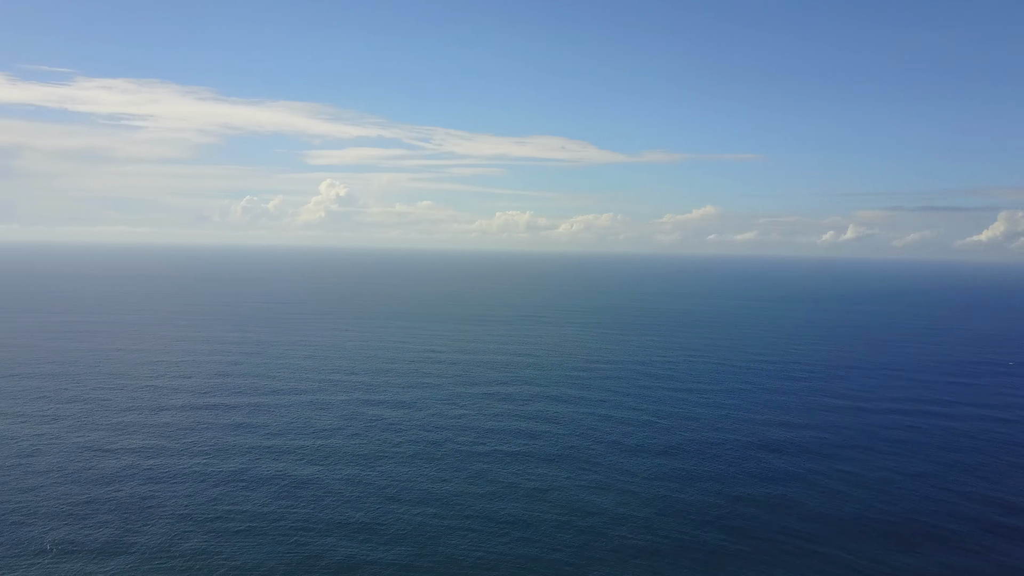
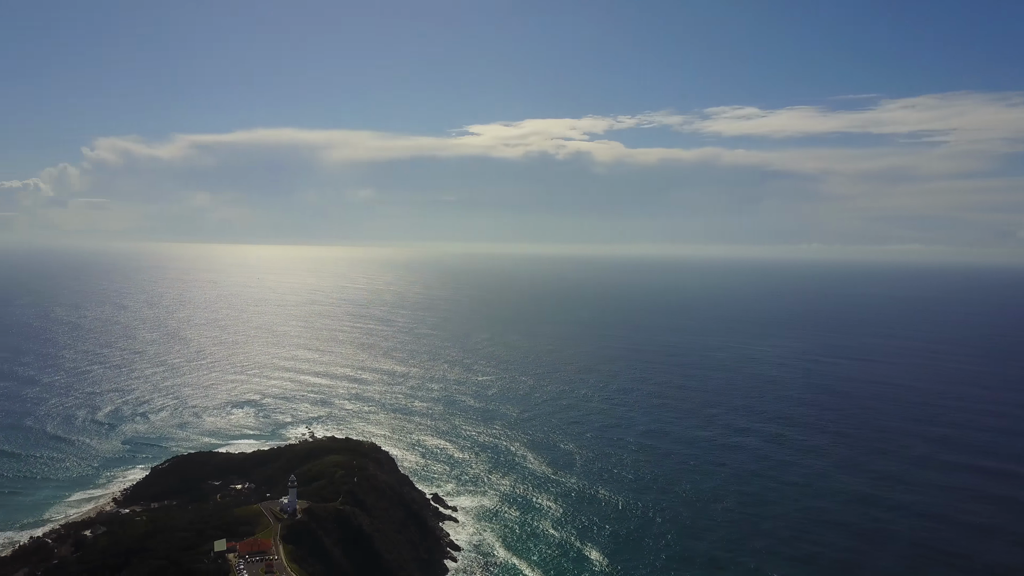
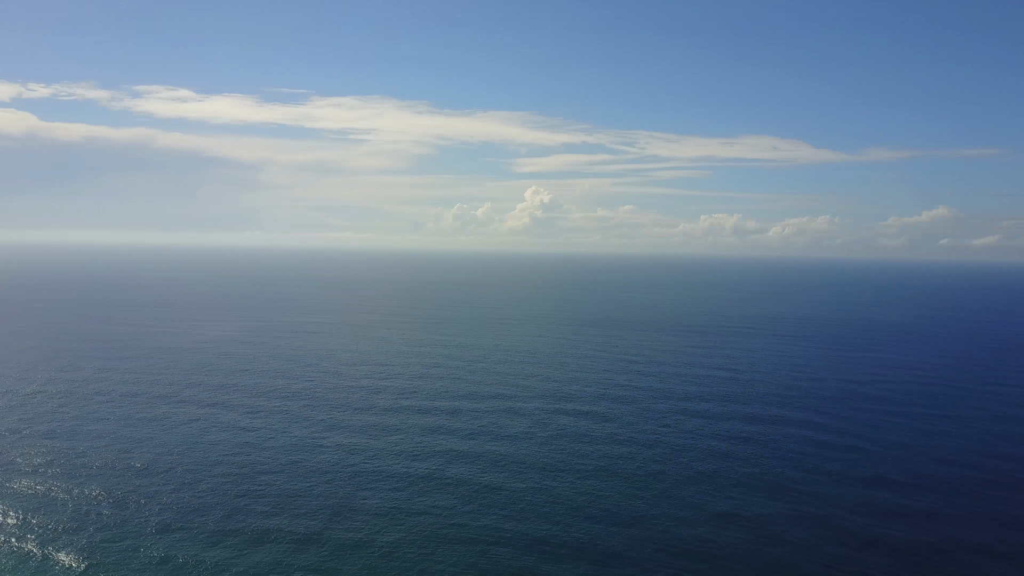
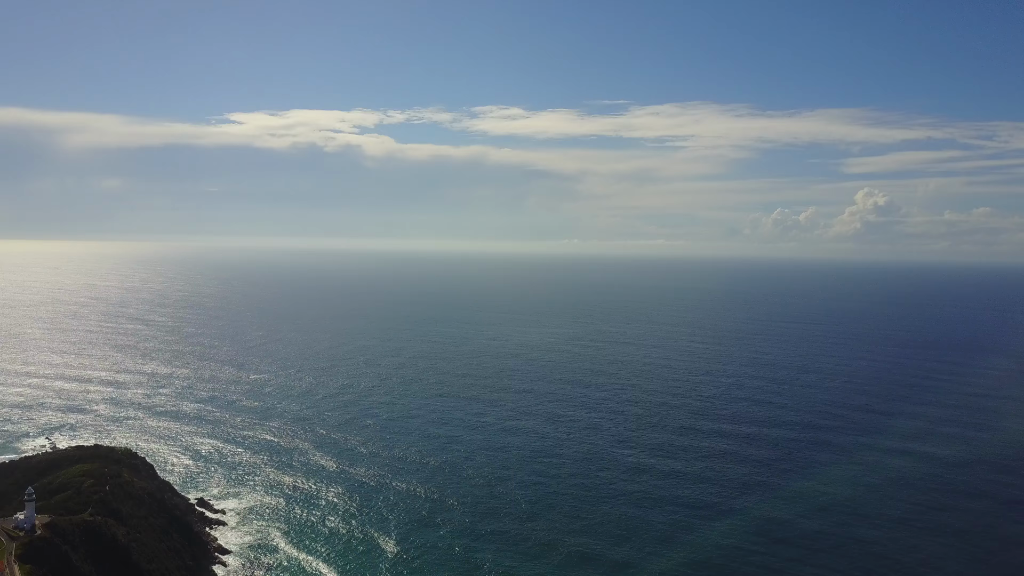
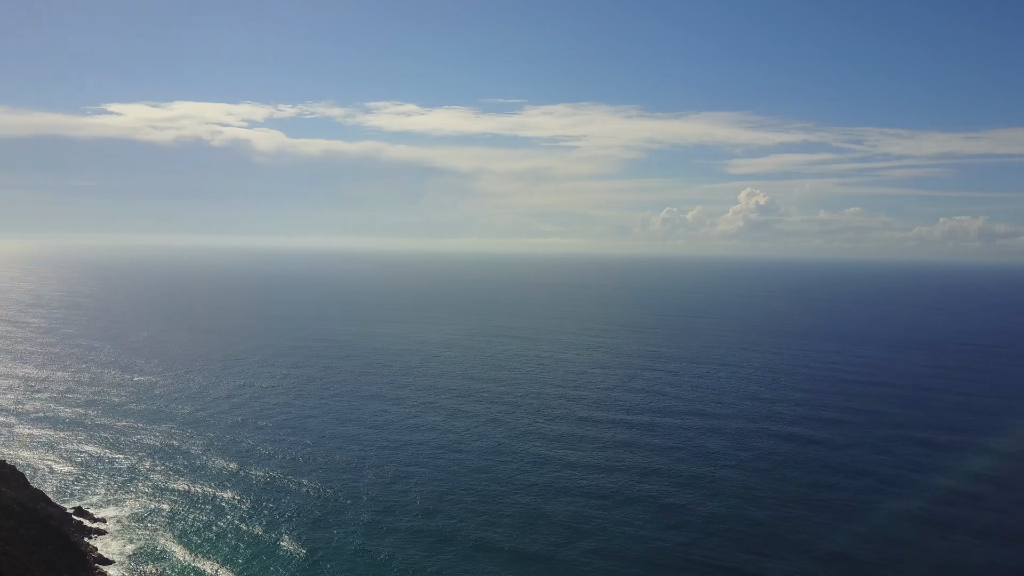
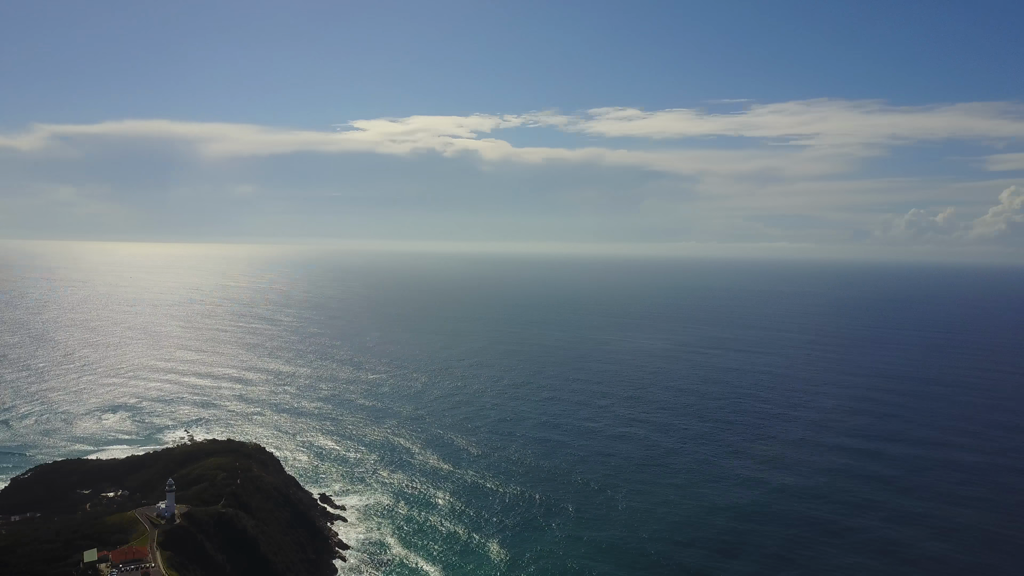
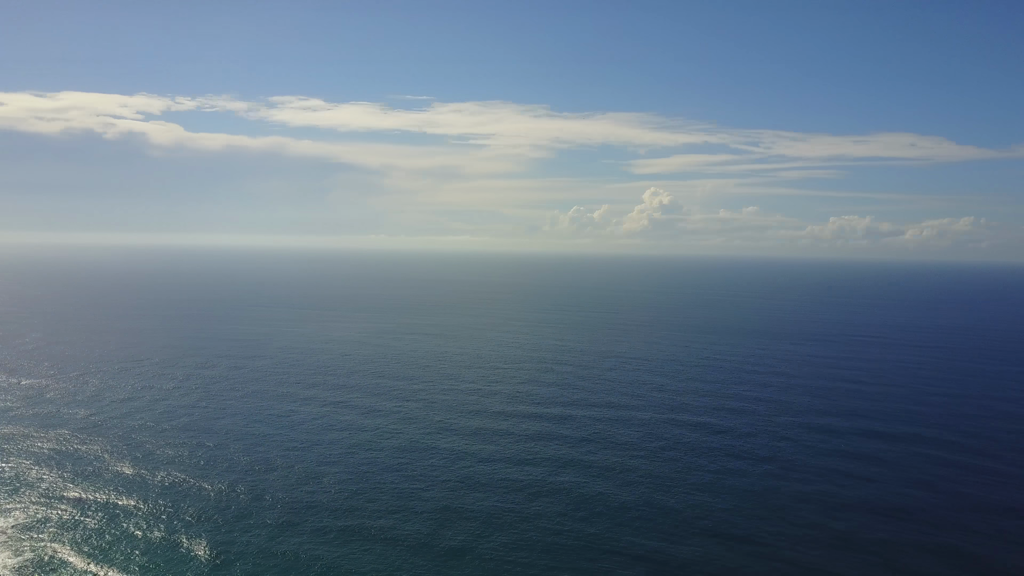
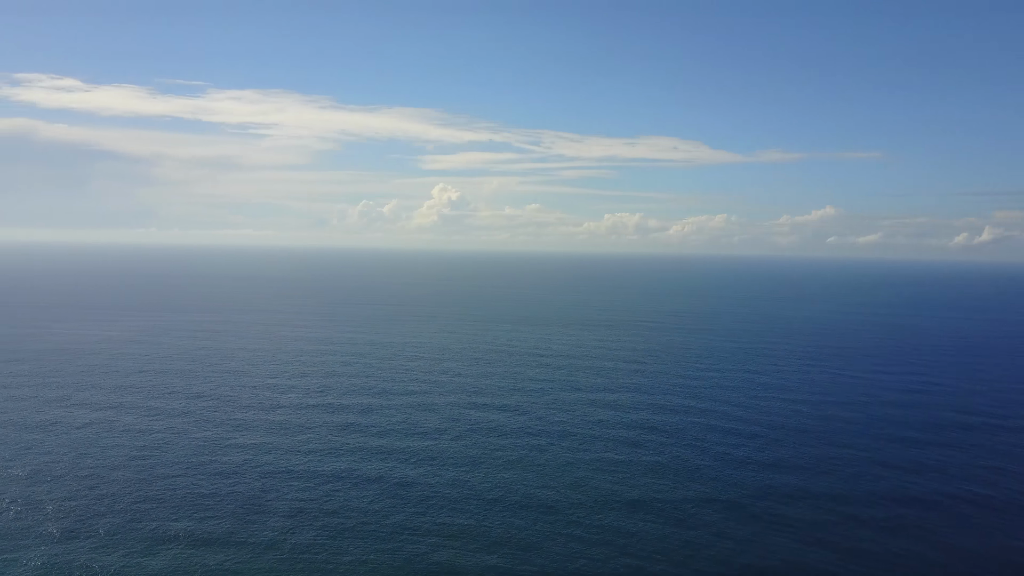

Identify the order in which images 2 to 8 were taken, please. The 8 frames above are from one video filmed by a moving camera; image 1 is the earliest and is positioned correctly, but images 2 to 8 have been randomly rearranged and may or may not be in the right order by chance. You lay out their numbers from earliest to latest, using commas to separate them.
8, 3, 7, 5, 4, 6, 2
